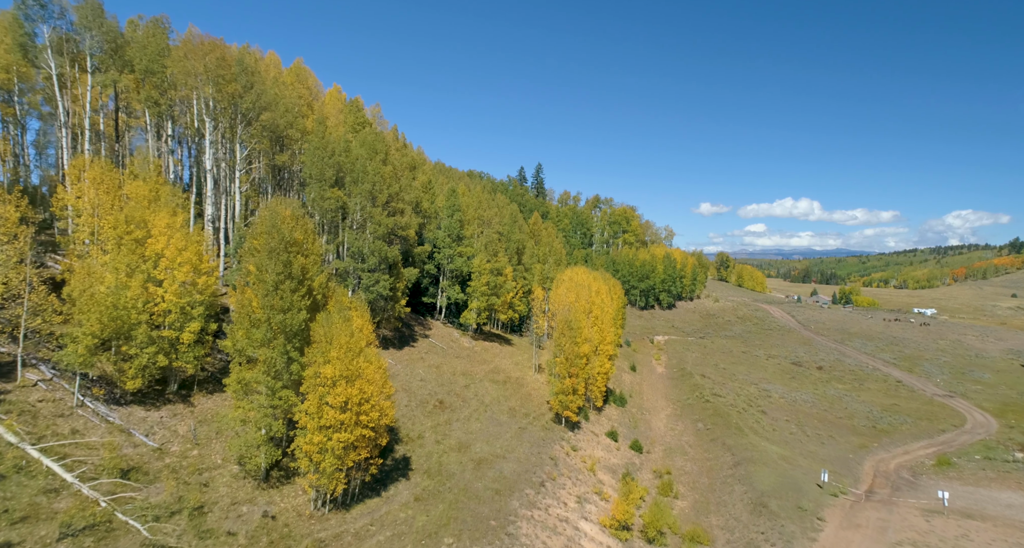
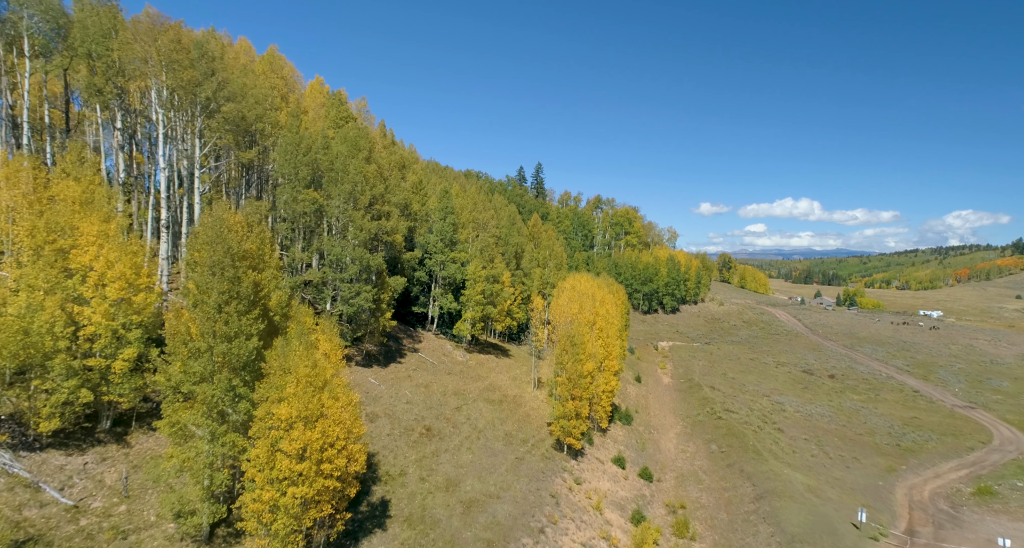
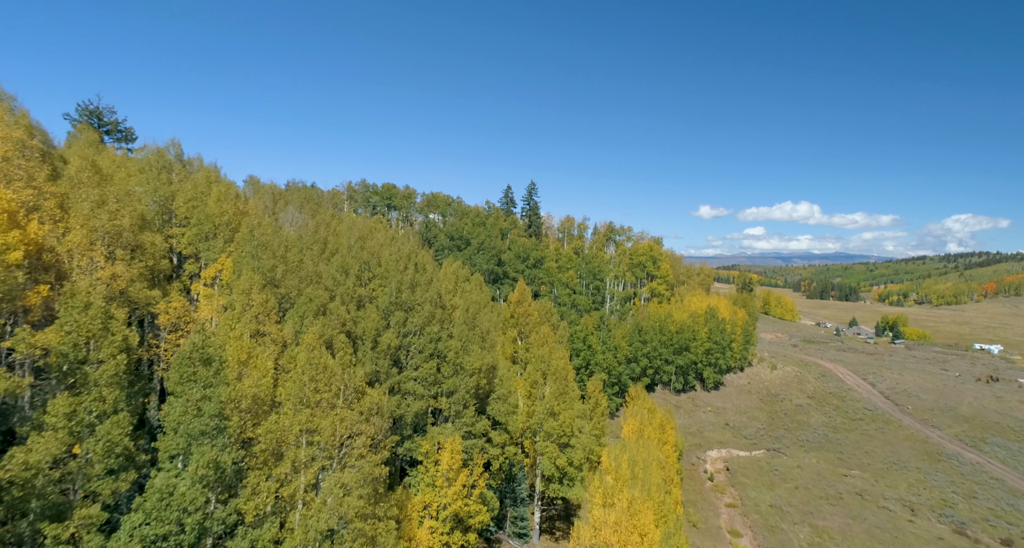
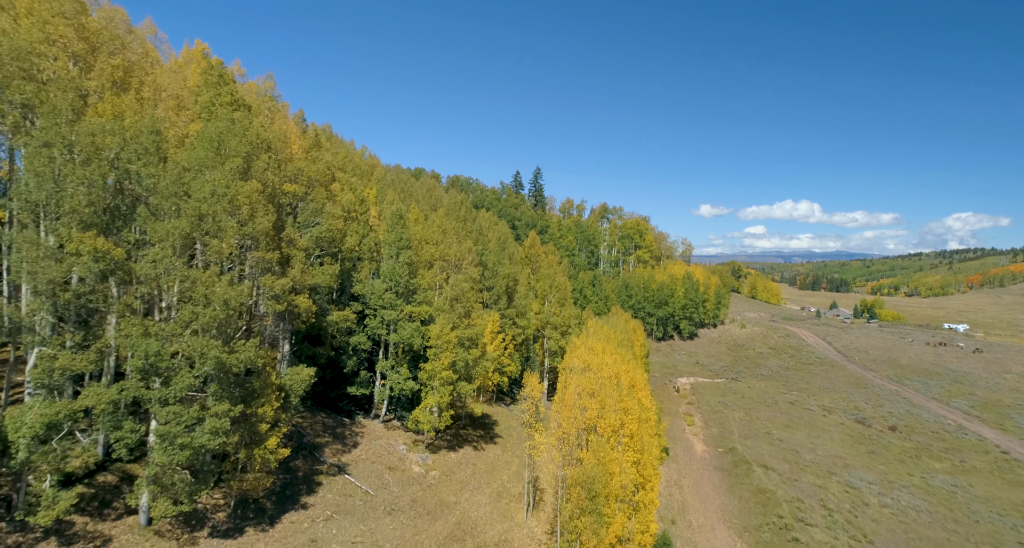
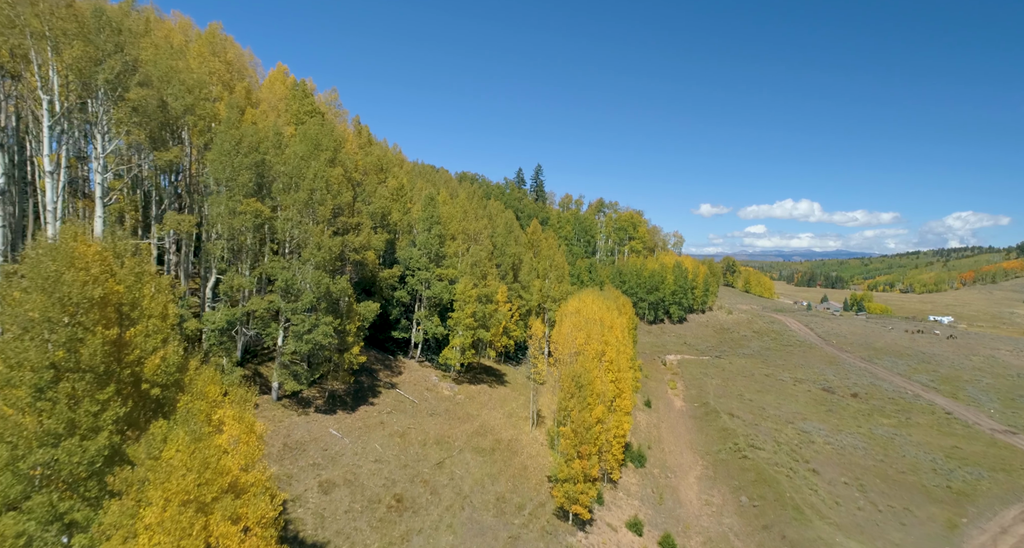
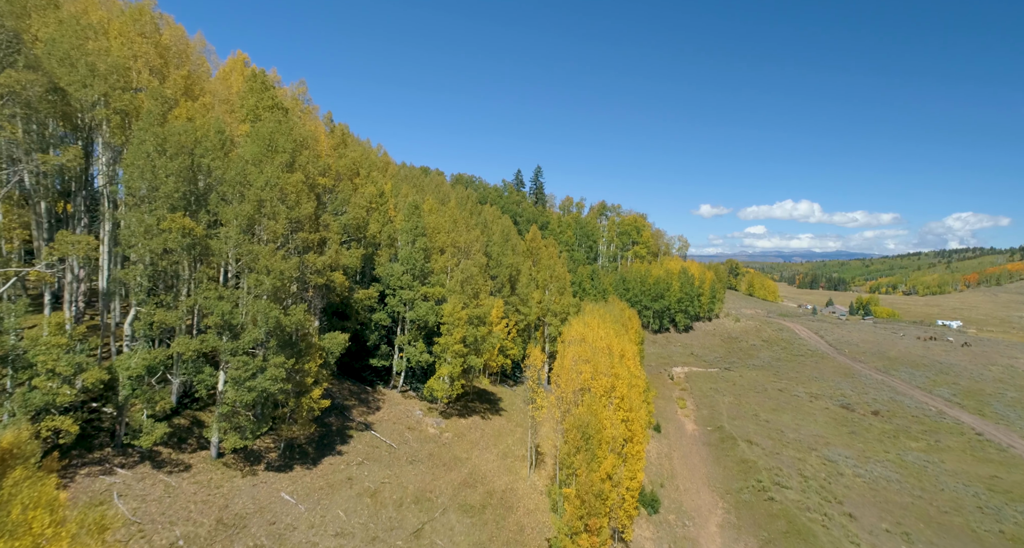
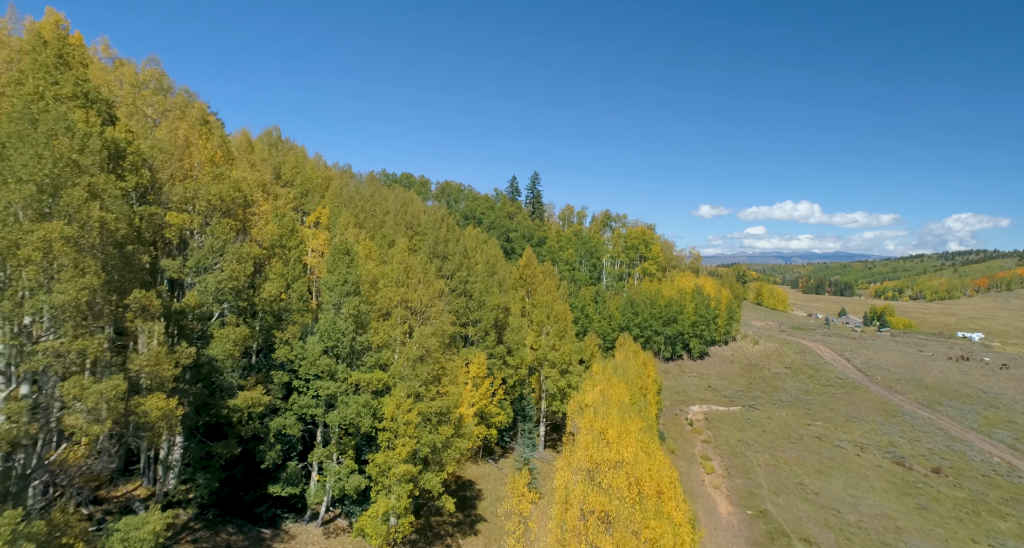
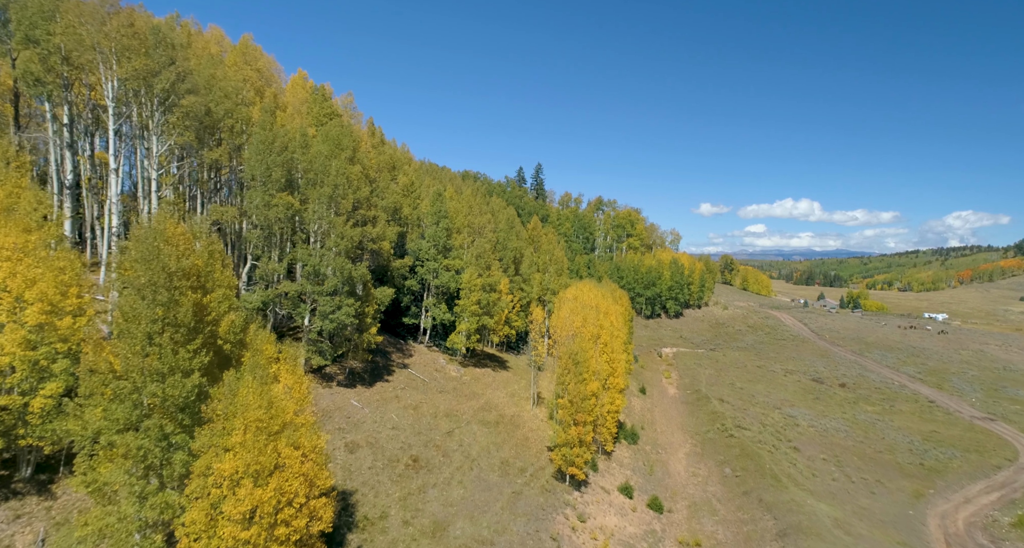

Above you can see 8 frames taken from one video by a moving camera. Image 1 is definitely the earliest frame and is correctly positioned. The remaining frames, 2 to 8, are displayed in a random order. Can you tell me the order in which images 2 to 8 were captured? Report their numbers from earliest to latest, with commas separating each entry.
2, 8, 5, 6, 4, 7, 3
